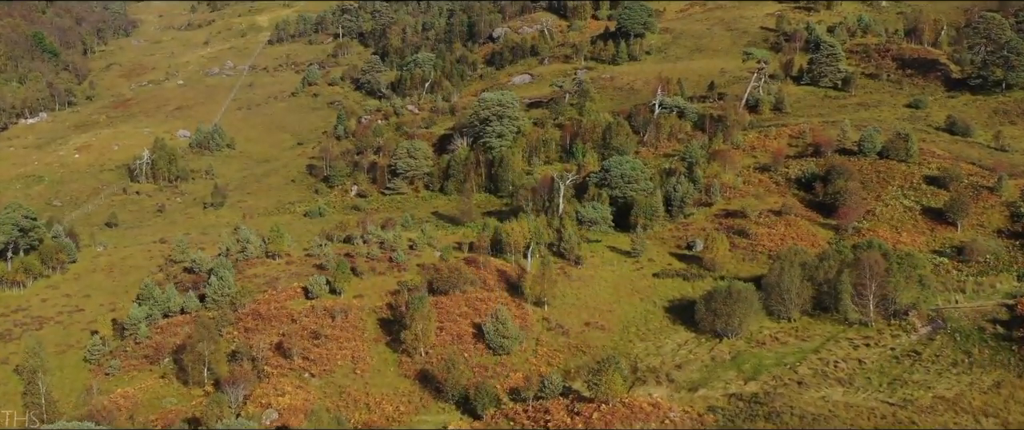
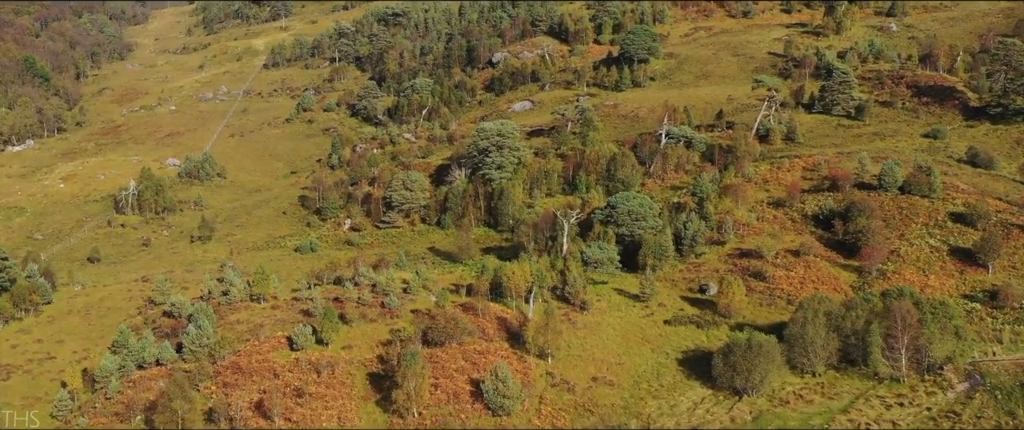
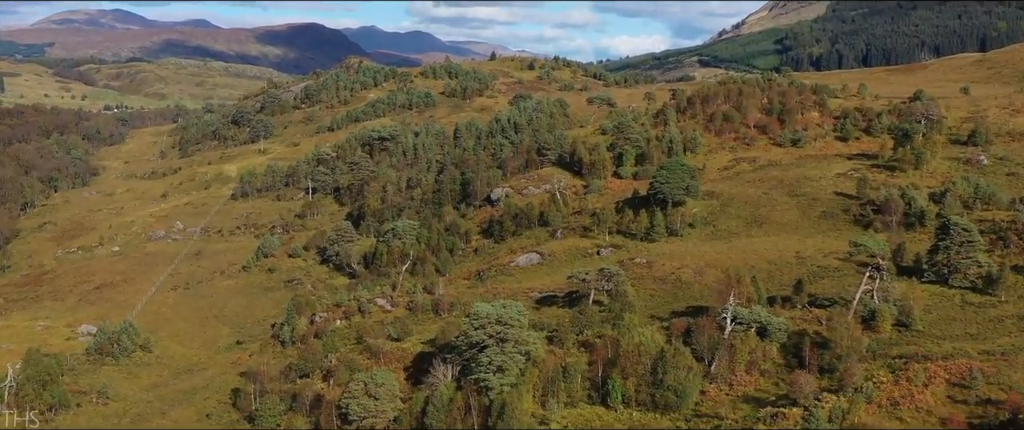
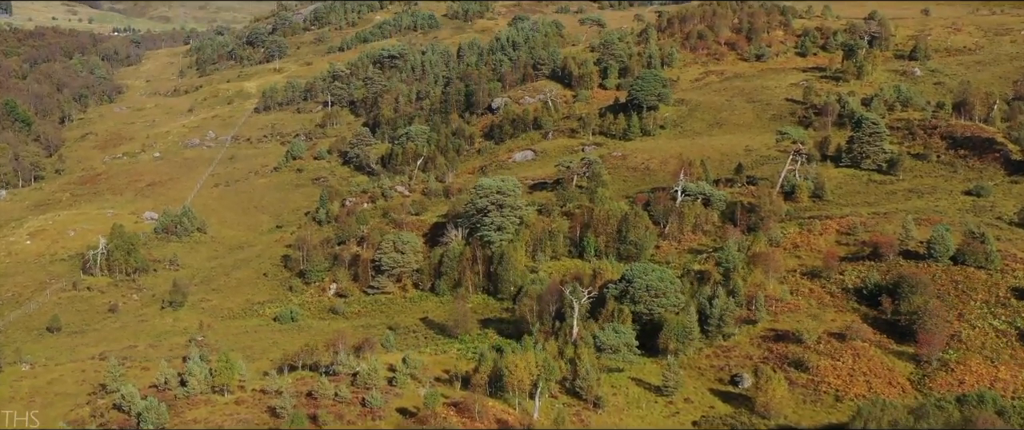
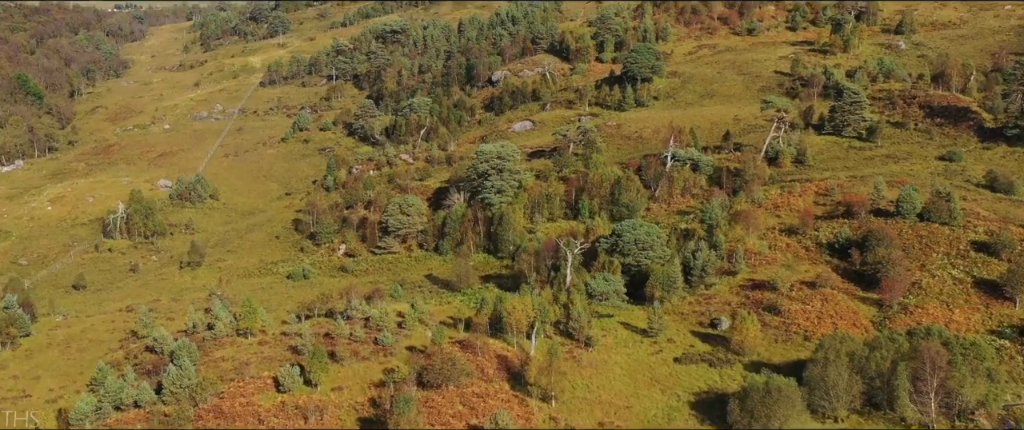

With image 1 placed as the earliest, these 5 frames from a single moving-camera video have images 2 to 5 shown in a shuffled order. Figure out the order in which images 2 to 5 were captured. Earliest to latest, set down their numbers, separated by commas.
2, 5, 4, 3
